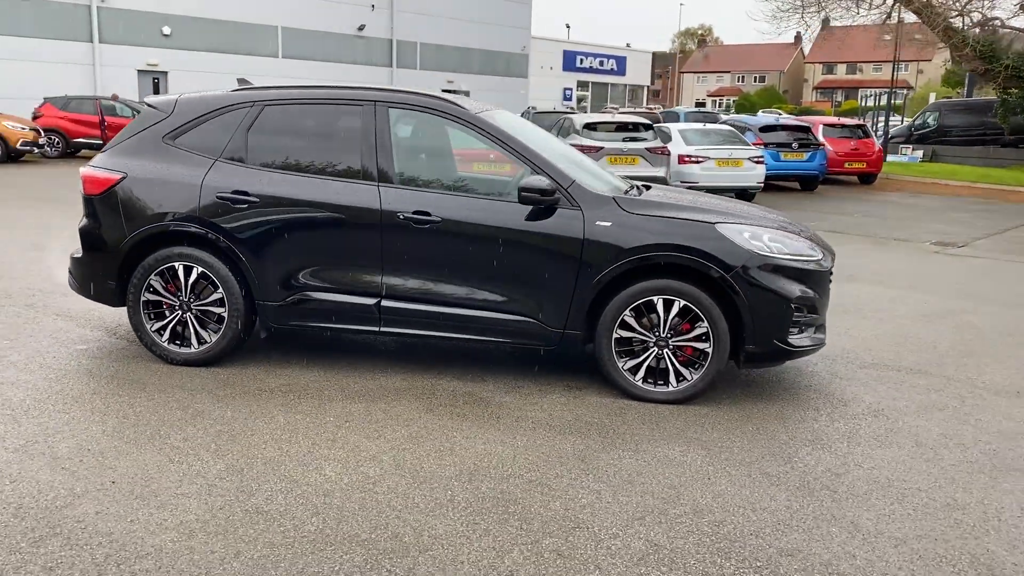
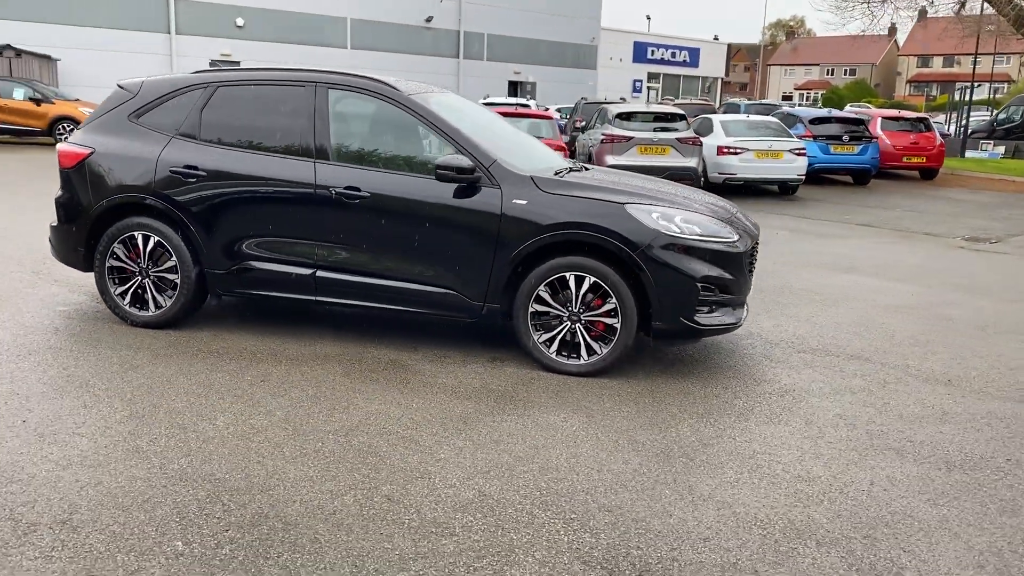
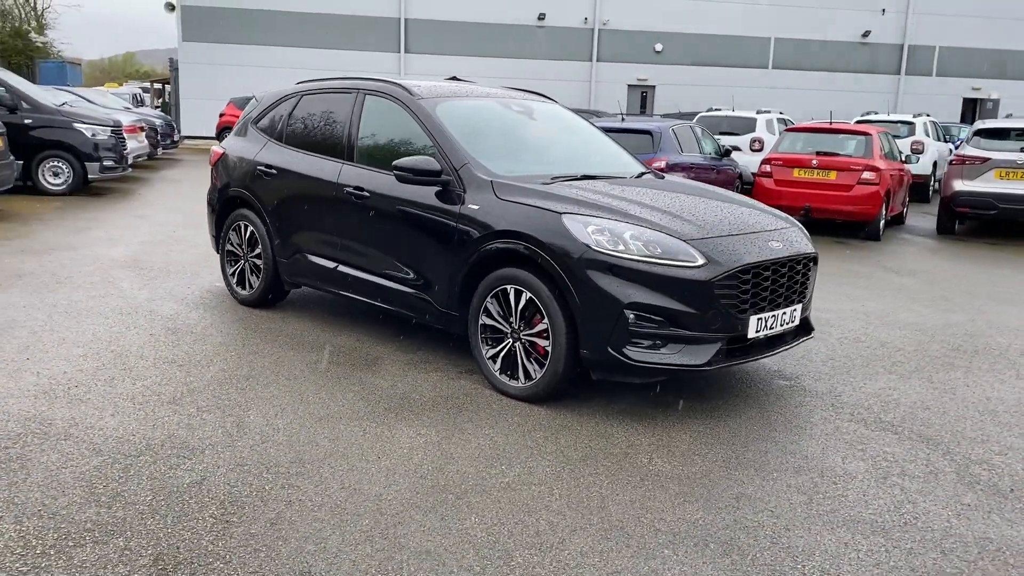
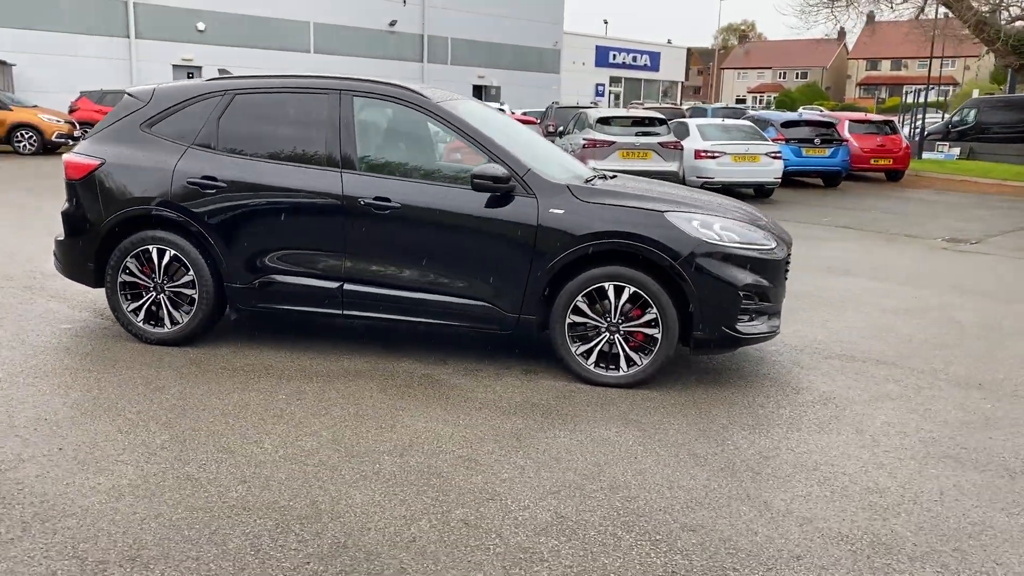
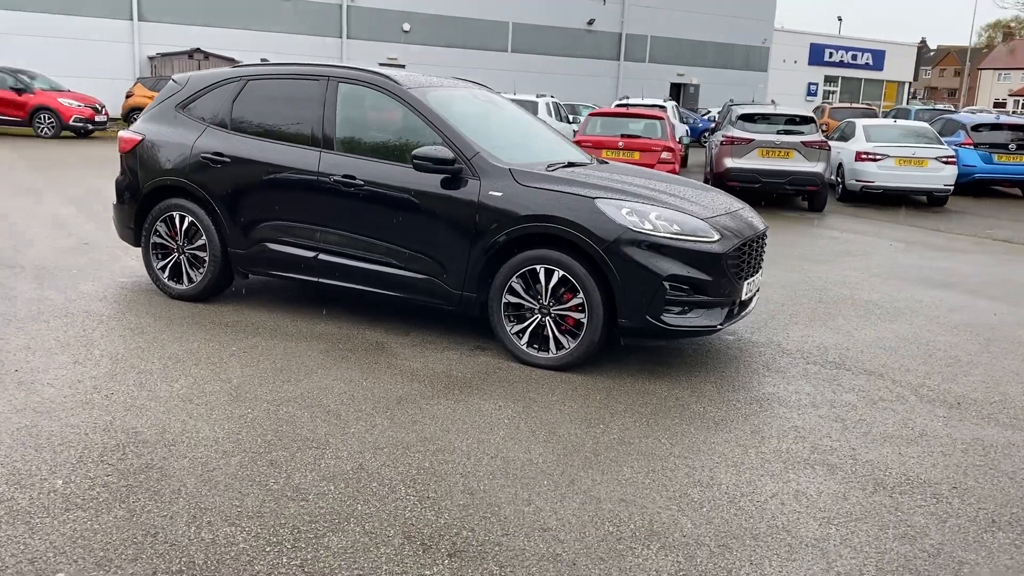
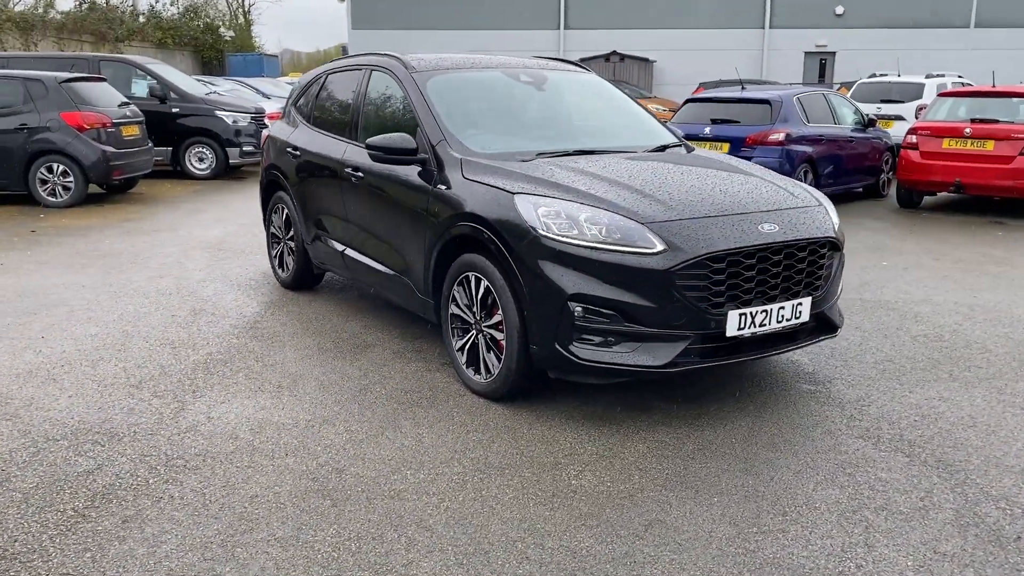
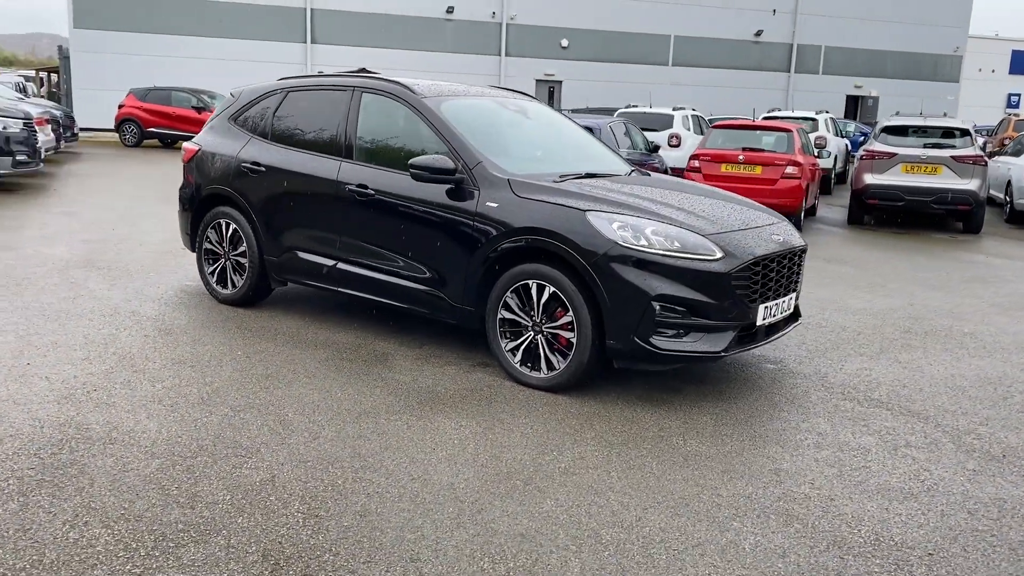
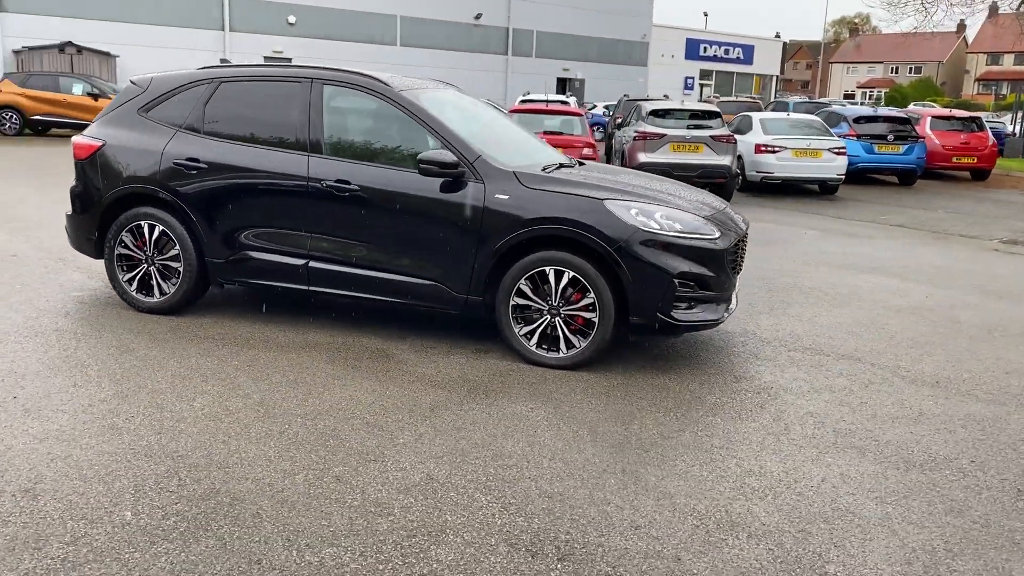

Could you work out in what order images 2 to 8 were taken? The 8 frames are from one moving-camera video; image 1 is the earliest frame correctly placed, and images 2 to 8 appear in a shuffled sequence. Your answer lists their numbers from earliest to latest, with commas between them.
4, 2, 8, 5, 7, 3, 6
